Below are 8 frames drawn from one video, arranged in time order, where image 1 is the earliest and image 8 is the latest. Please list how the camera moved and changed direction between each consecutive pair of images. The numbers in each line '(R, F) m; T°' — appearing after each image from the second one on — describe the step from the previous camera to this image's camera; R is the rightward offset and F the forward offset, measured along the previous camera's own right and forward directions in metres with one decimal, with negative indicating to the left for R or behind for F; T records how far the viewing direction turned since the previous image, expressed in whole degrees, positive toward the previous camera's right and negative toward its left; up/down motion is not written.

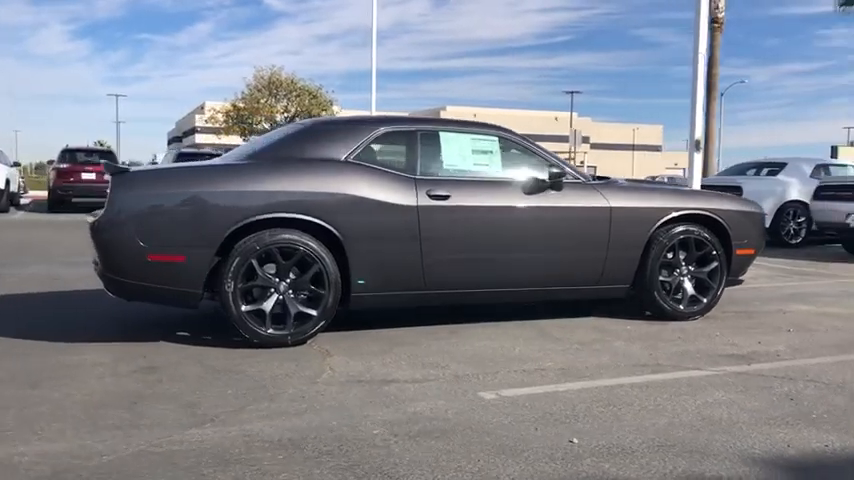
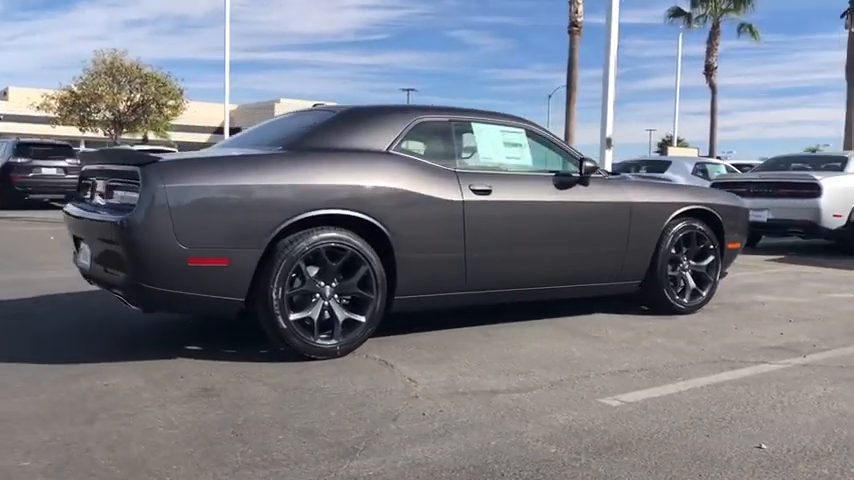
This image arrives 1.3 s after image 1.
(-1.6, +0.6) m; +13°
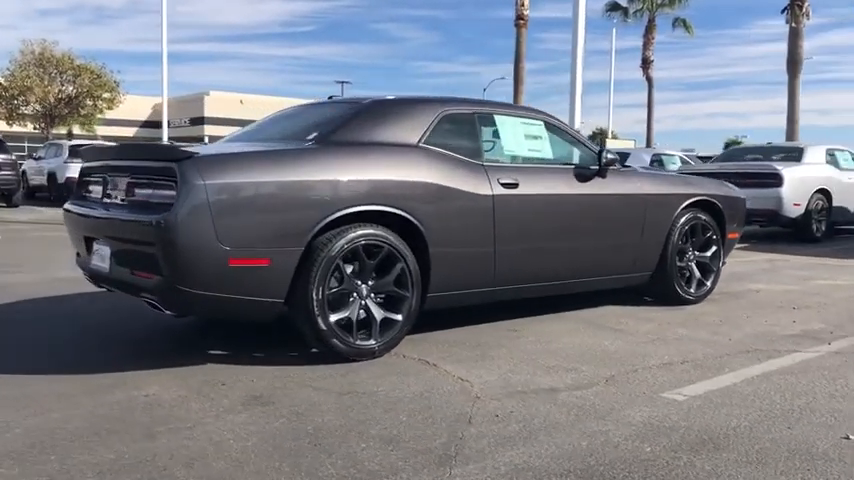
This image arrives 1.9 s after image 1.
(-0.7, +0.2) m; +5°
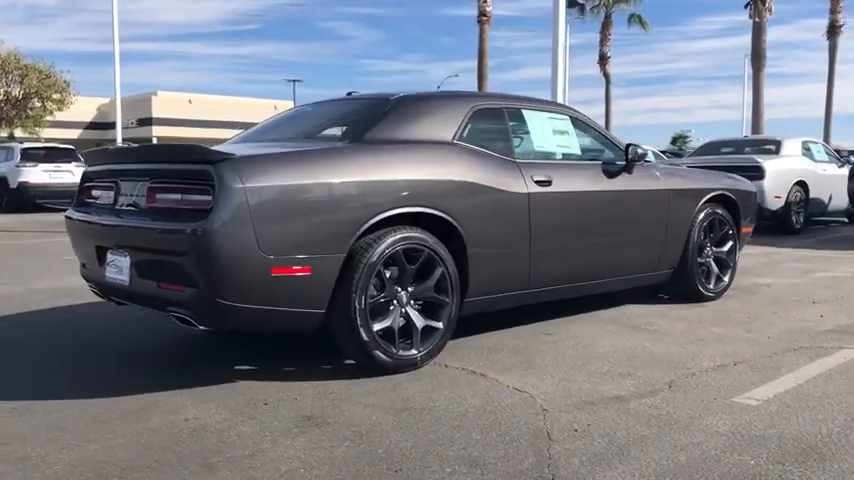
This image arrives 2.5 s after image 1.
(-0.6, +0.3) m; +4°
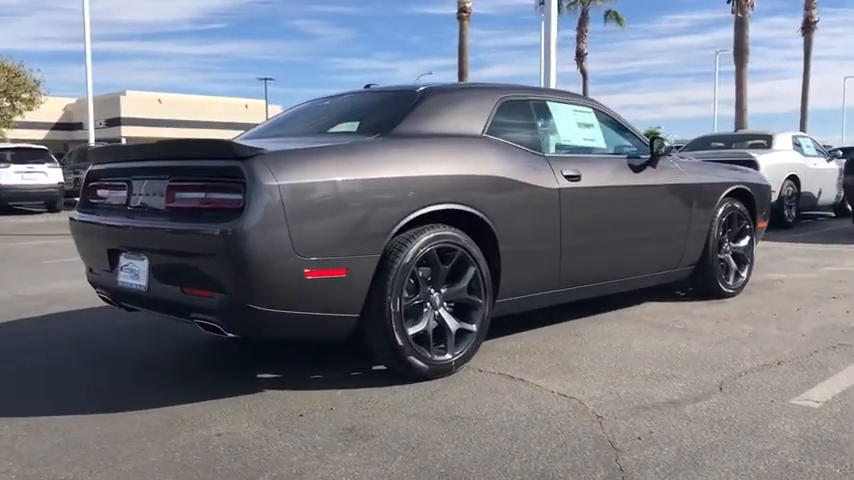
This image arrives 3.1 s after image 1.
(-0.4, +0.3) m; +2°
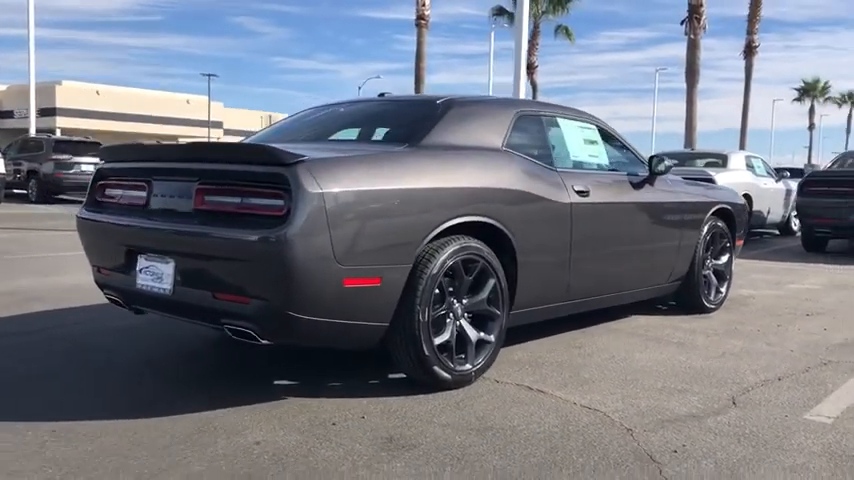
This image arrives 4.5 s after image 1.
(-0.5, 0.0) m; +5°
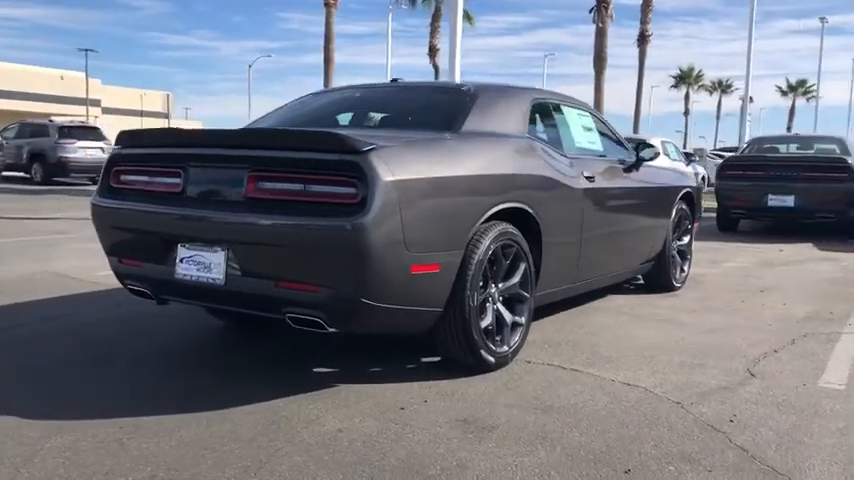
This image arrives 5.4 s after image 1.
(-0.9, 0.0) m; +8°
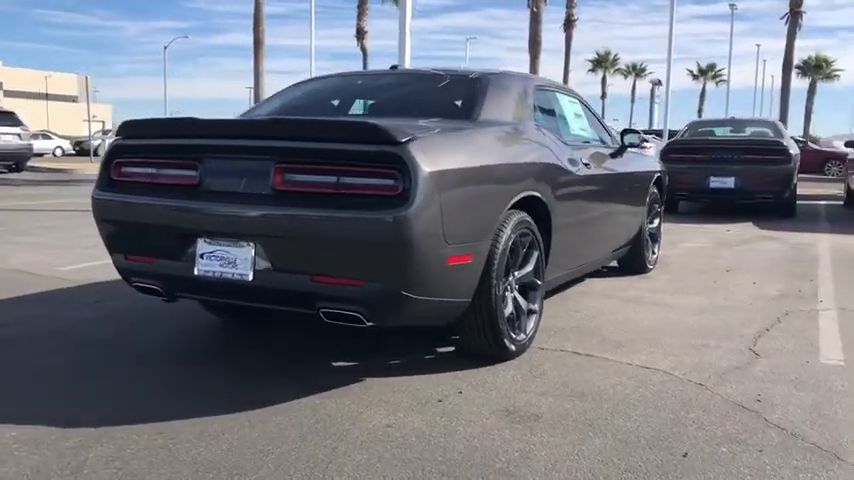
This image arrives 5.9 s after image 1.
(-0.6, +0.1) m; +6°
